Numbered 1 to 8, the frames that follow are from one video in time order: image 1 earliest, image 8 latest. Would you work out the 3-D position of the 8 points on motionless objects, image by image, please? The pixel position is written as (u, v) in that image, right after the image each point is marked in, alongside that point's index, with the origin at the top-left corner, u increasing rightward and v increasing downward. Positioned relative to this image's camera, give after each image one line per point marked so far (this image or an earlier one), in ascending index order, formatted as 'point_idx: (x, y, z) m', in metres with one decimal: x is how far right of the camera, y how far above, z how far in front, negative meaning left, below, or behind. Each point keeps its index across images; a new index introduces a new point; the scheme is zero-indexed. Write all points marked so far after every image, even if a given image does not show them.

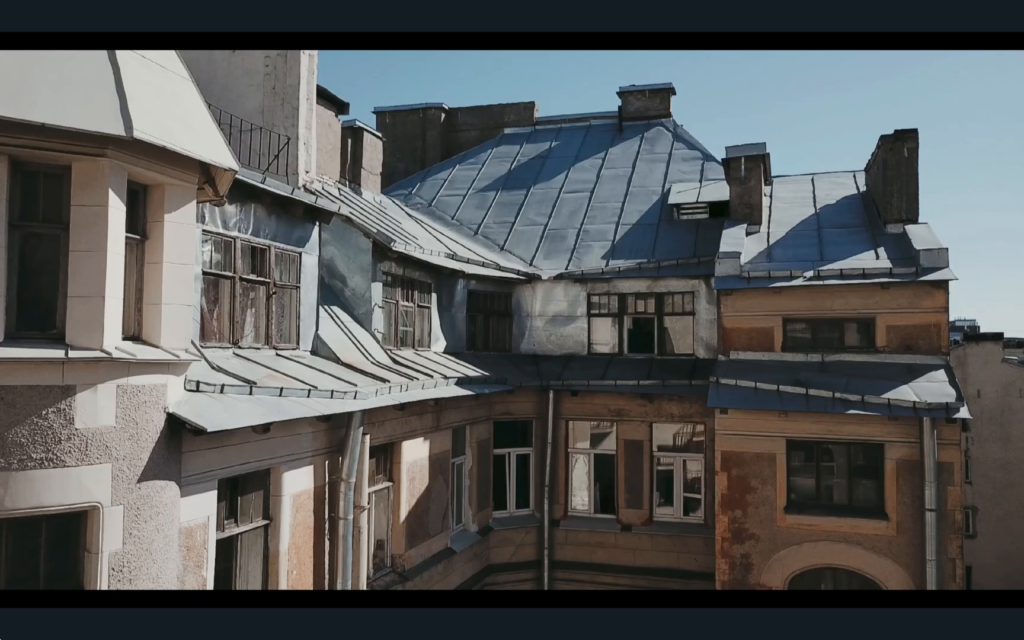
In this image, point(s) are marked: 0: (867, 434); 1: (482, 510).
0: (+5.4, -1.8, +11.5) m
1: (-0.6, -3.7, +14.6) m
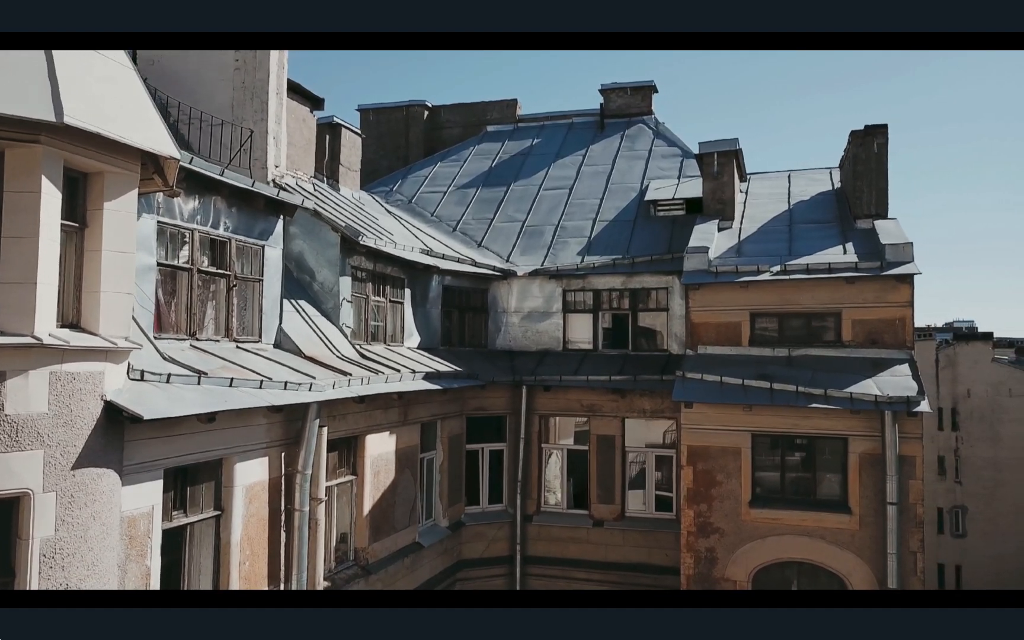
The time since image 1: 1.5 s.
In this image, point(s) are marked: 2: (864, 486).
0: (+4.9, -1.7, +11.5) m
1: (-1.1, -3.6, +14.6) m
2: (+5.3, -2.5, +11.3) m
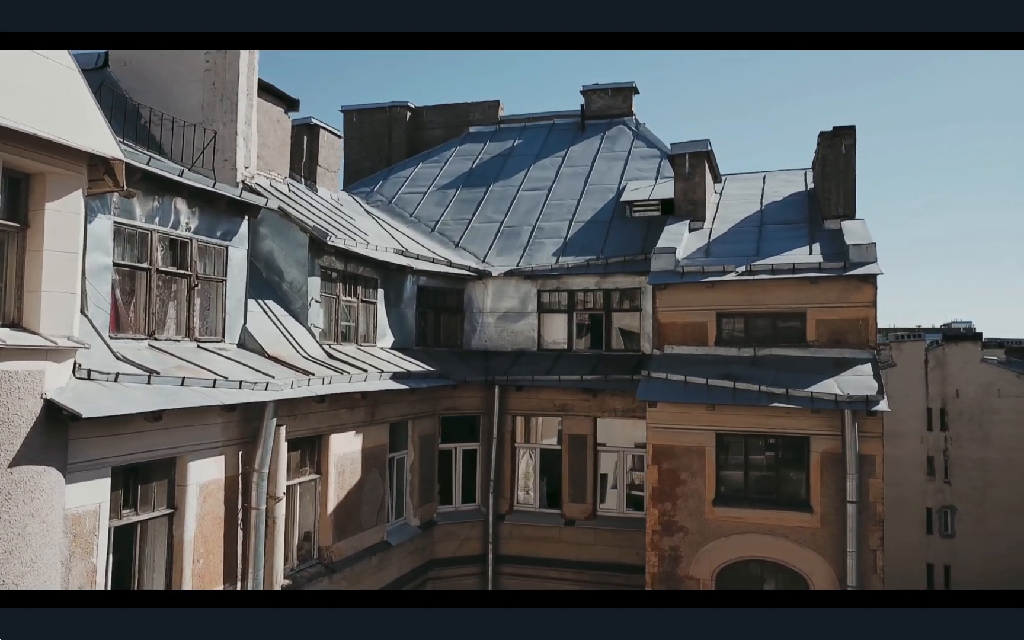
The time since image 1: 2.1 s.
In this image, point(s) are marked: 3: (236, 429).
0: (+4.3, -1.7, +11.5) m
1: (-1.7, -3.6, +14.7) m
2: (+4.8, -2.5, +11.3) m
3: (-3.4, -1.4, +9.2) m
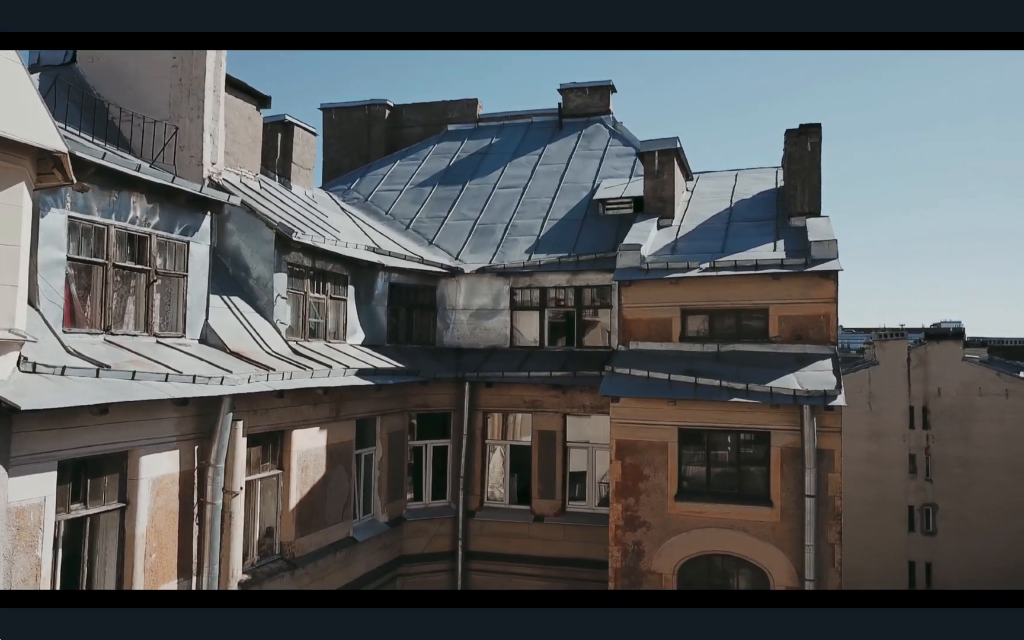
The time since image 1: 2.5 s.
0: (+3.8, -1.6, +11.6) m
1: (-2.3, -3.6, +14.7) m
2: (+4.2, -2.4, +11.4) m
3: (-4.0, -1.3, +9.3) m
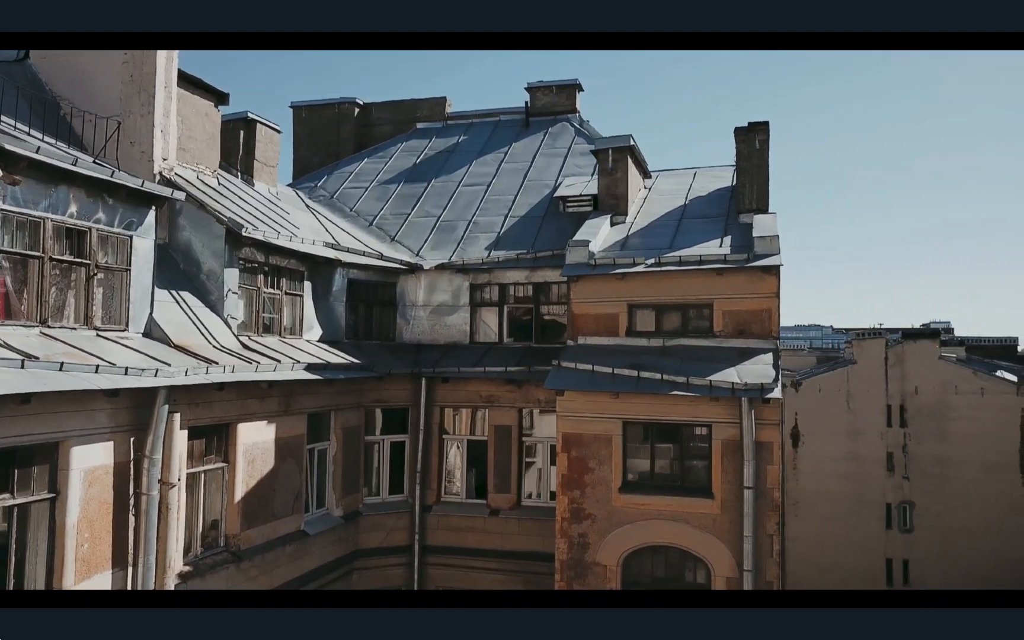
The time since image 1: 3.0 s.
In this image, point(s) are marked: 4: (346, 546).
0: (+2.9, -1.5, +11.8) m
1: (-3.2, -3.5, +14.8) m
2: (+3.3, -2.3, +11.6) m
3: (-4.8, -1.2, +9.3) m
4: (-3.3, -4.4, +14.6) m
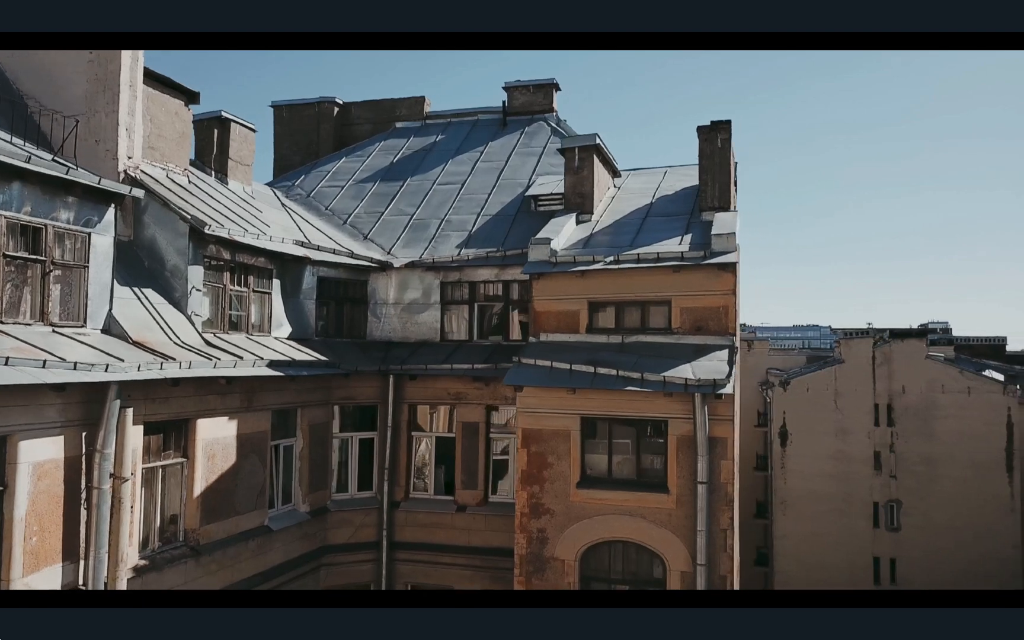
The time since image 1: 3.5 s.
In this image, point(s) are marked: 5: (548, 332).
0: (+2.2, -1.5, +11.9) m
1: (-3.9, -3.4, +14.9) m
2: (+2.7, -2.3, +11.7) m
3: (-5.5, -1.1, +9.4) m
4: (-3.9, -4.4, +14.7) m
5: (+0.6, -0.2, +13.2) m
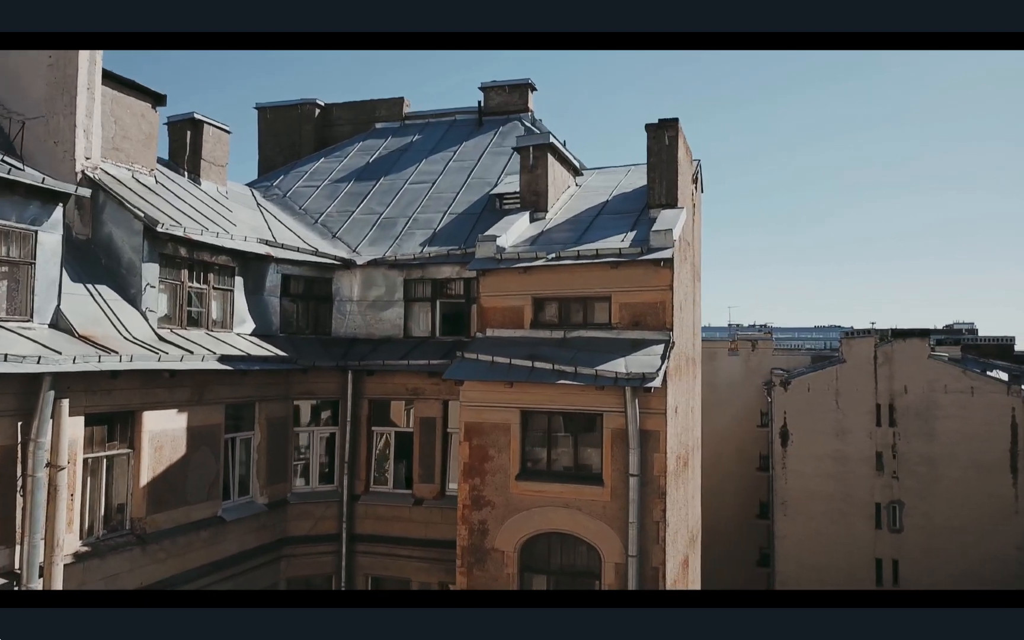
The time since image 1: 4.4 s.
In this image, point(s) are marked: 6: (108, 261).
0: (+1.2, -1.4, +12.1) m
1: (-4.8, -3.4, +15.2) m
2: (+1.7, -2.2, +11.9) m
3: (-6.6, -1.1, +9.8) m
4: (-4.9, -4.3, +15.0) m
5: (-0.3, -0.1, +13.5) m
6: (-7.4, +1.1, +13.6) m
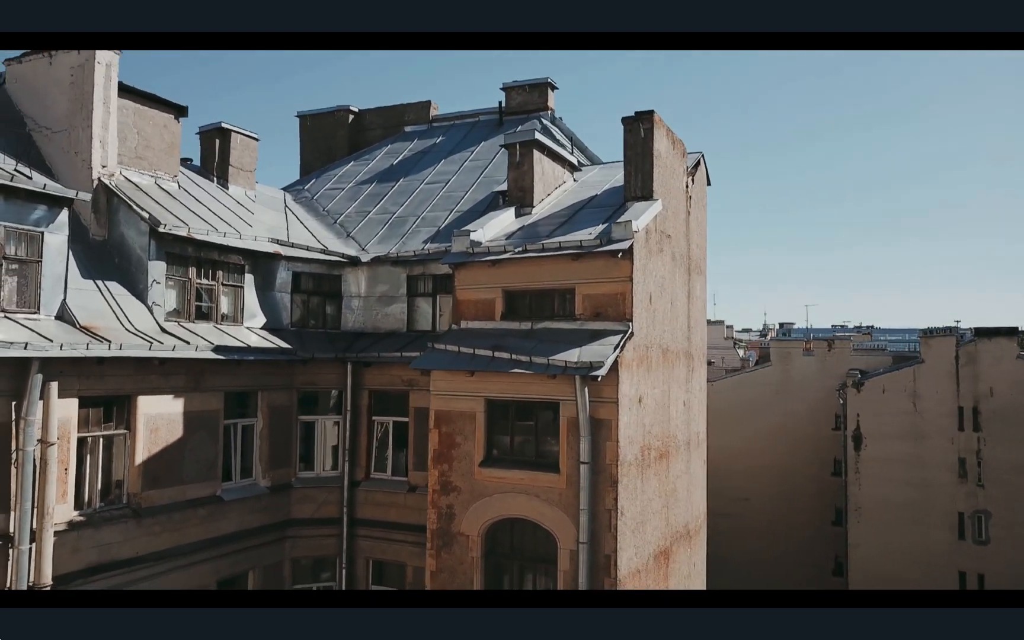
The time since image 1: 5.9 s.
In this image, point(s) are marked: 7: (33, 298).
0: (+0.5, -1.2, +12.3) m
1: (-5.1, -3.2, +16.2) m
2: (+1.0, -2.1, +12.1) m
3: (-7.5, -0.9, +11.0) m
4: (-5.1, -4.2, +15.9) m
5: (-0.8, 0.0, +13.9) m
6: (-7.8, +1.2, +14.8) m
7: (-8.1, +0.4, +12.5) m
